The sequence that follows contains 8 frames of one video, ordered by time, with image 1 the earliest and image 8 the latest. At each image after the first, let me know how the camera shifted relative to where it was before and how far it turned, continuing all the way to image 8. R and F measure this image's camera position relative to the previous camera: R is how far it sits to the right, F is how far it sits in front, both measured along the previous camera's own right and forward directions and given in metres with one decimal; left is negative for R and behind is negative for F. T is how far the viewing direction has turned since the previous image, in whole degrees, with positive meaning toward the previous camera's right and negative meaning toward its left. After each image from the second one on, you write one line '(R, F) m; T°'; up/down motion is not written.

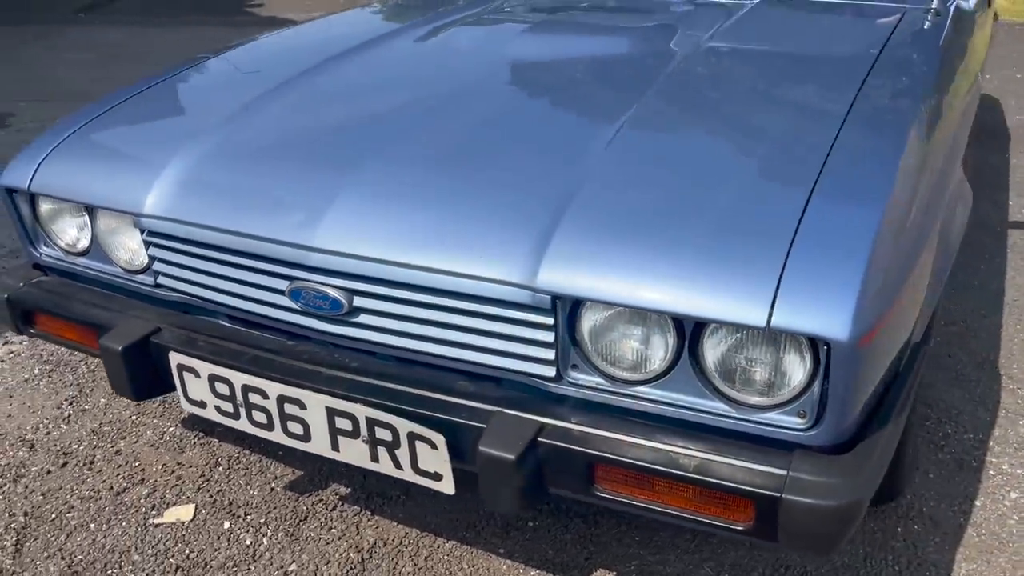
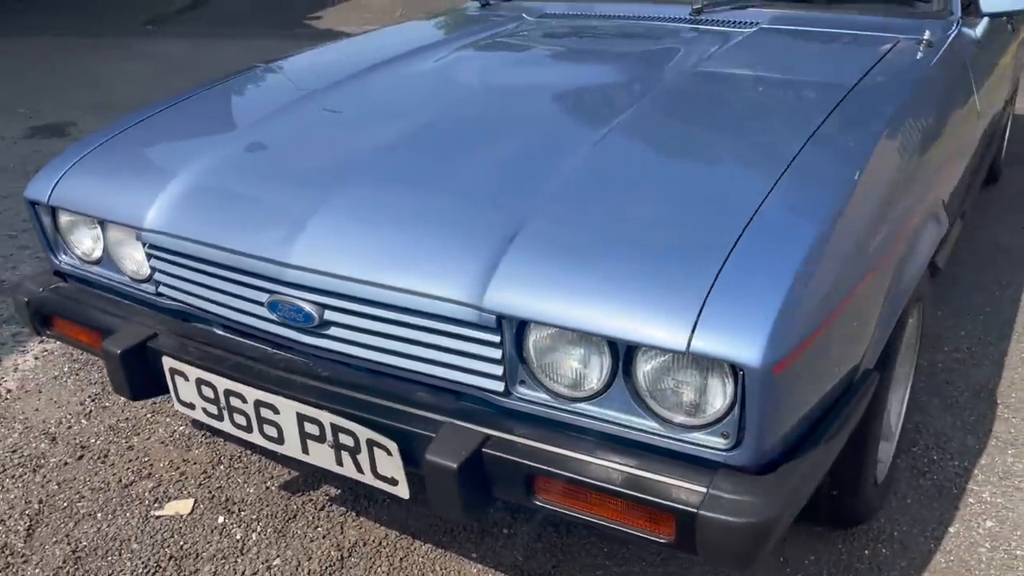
(+0.2, -0.1) m; -4°
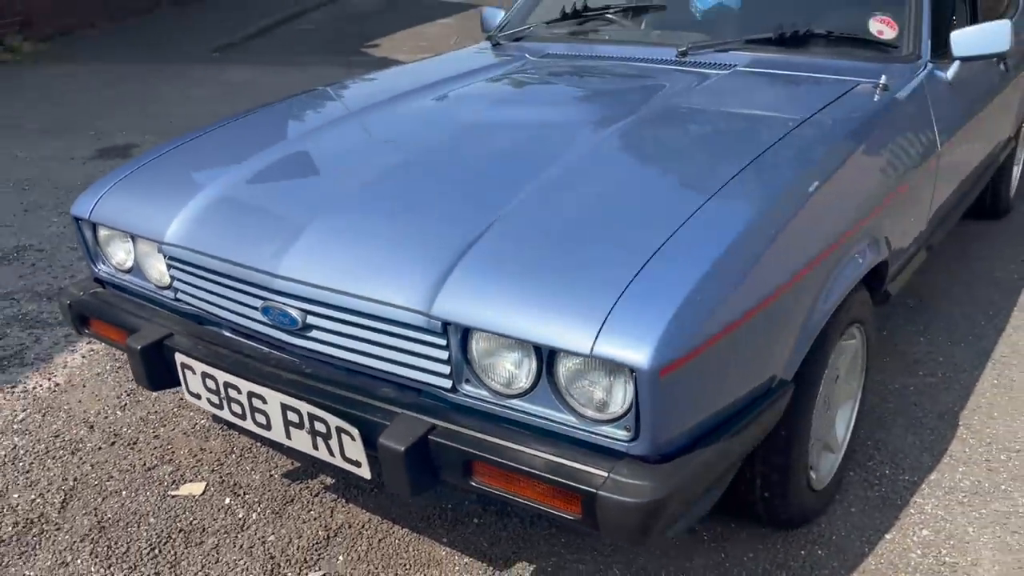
(+0.2, -0.2) m; -4°
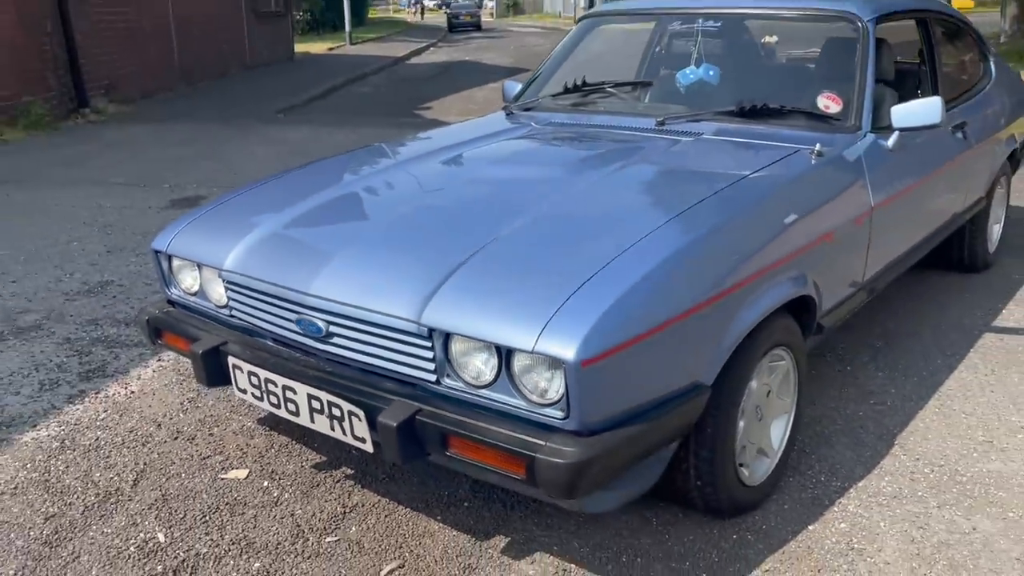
(+0.2, -0.5) m; -4°
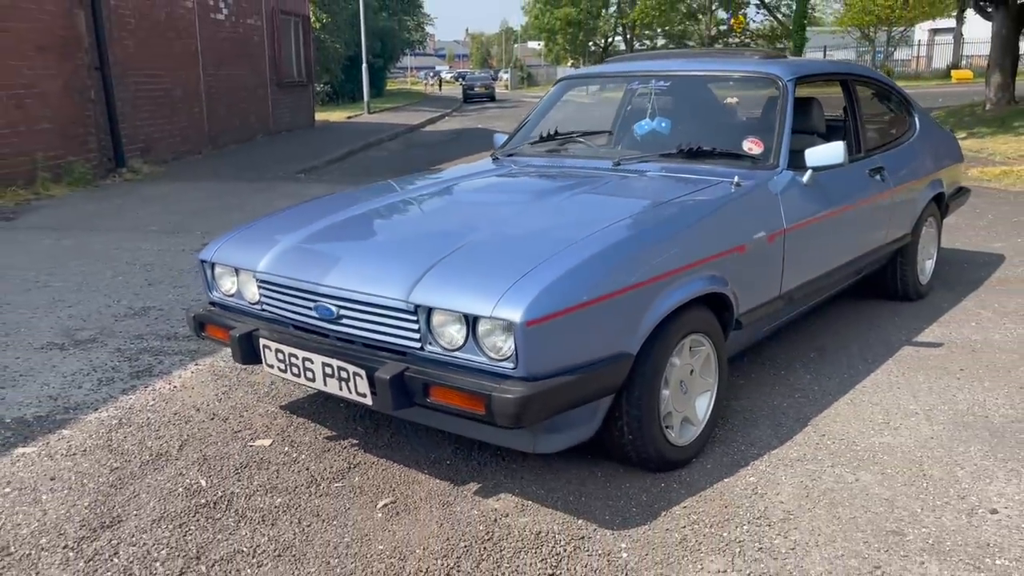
(+0.2, -0.7) m; -1°
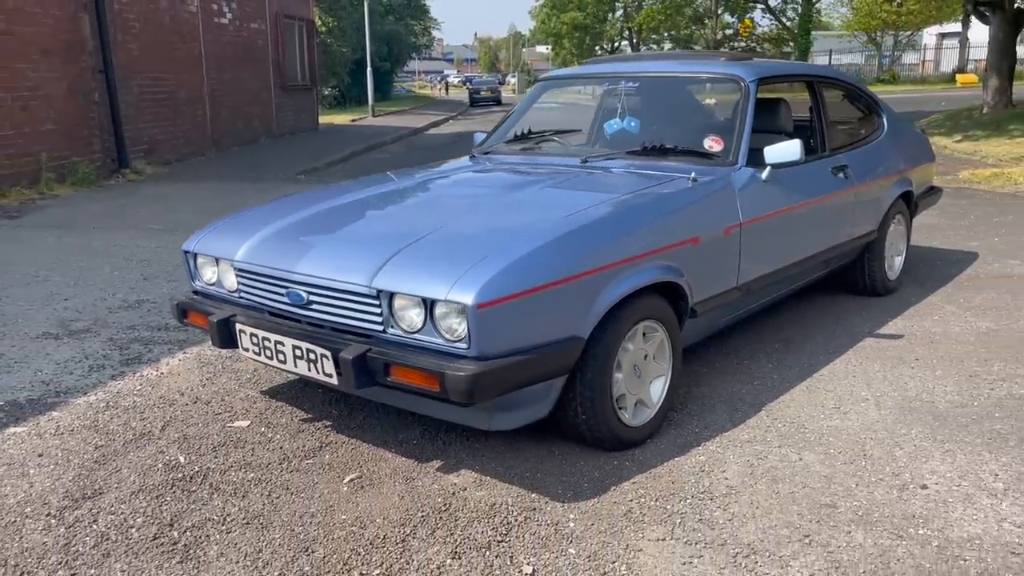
(+0.2, -0.2) m; -1°
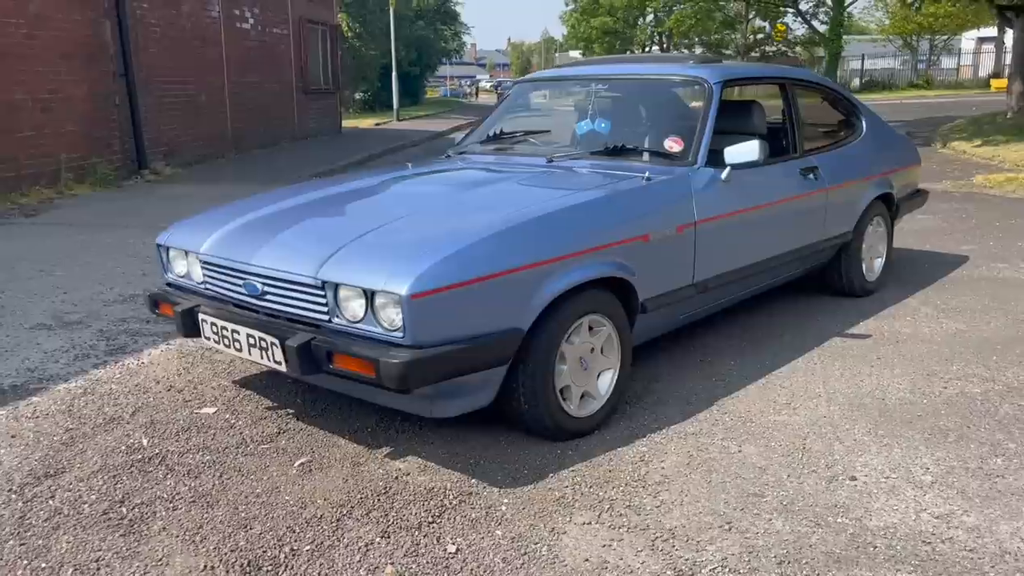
(+0.3, -0.1) m; -2°
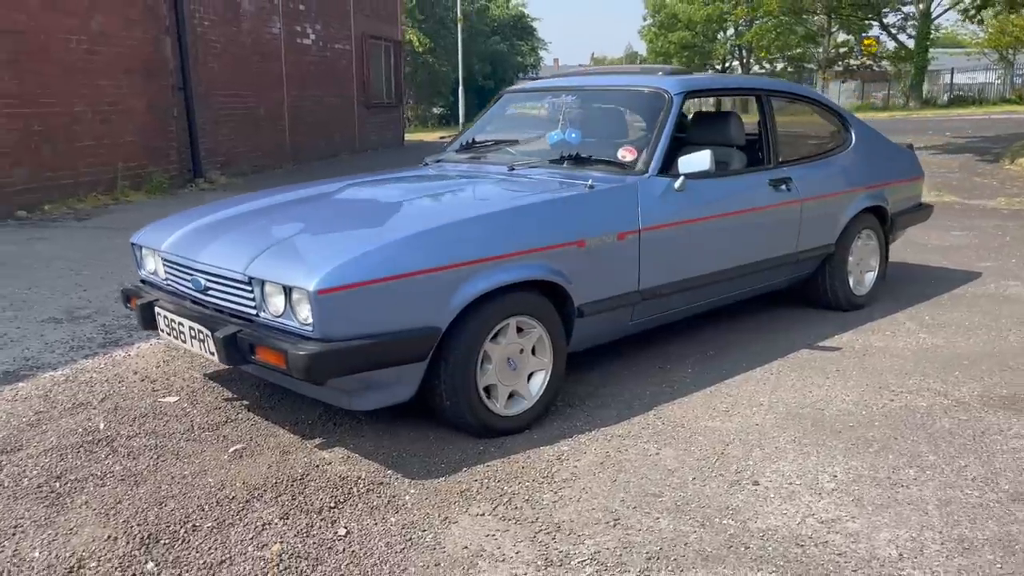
(+0.6, -0.1) m; -5°
